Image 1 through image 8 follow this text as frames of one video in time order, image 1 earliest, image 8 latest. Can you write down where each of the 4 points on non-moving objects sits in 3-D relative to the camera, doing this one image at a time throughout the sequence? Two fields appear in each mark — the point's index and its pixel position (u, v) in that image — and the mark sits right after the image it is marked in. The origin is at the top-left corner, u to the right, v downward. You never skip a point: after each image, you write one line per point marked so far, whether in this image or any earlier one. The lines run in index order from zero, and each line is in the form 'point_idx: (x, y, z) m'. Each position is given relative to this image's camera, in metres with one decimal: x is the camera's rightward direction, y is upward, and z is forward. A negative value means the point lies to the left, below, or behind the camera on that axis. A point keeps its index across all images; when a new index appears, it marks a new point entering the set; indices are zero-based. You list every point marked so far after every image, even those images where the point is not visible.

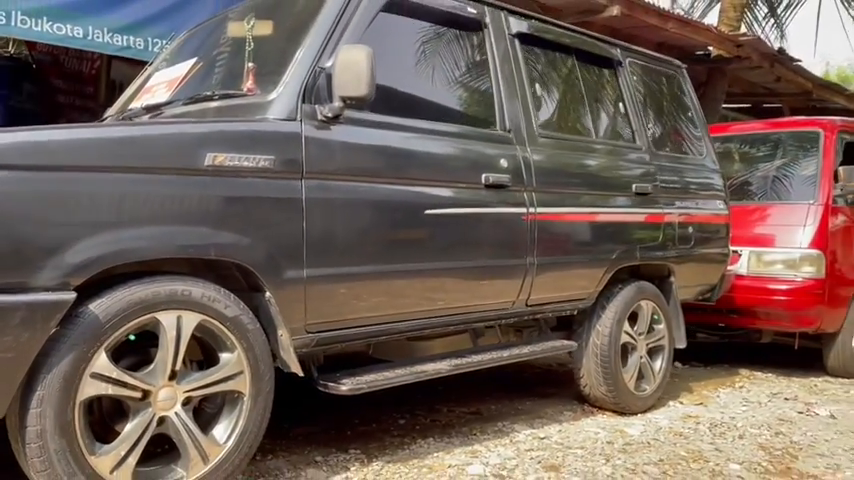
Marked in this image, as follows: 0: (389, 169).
0: (-0.1, +0.3, +3.1) m
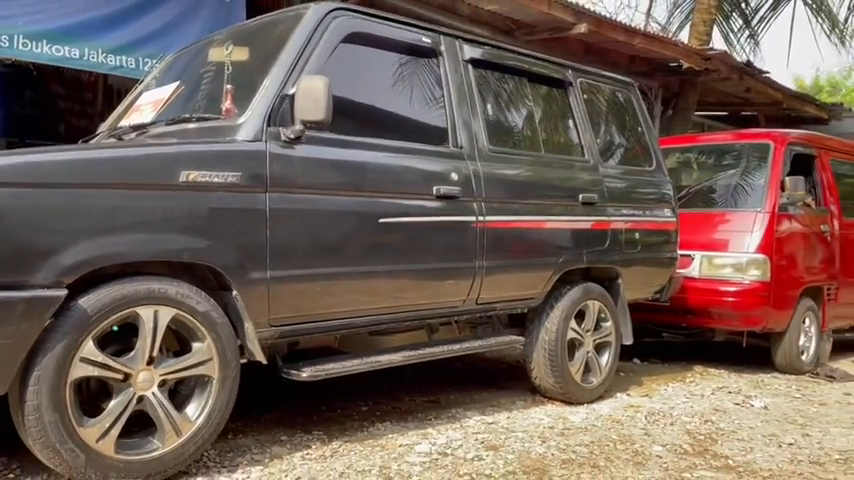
0: (-0.3, +0.3, +3.5) m
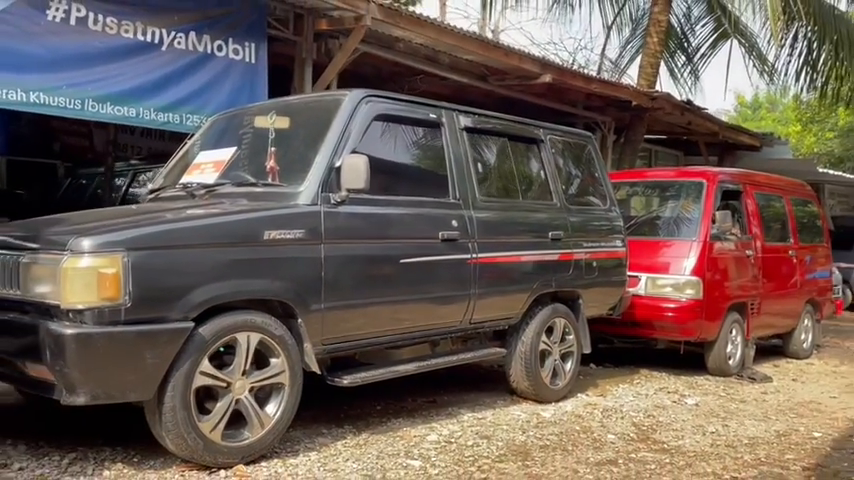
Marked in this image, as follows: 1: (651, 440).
0: (-0.3, 0.0, +4.5) m
1: (+1.4, -1.3, +4.9) m
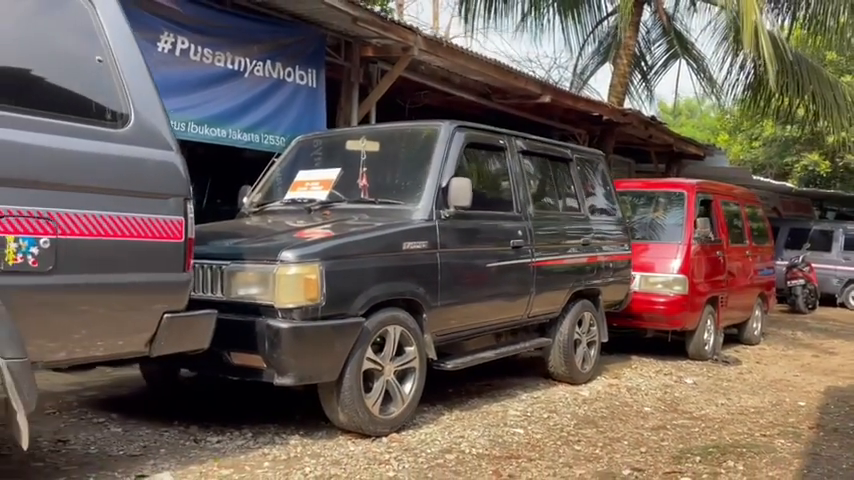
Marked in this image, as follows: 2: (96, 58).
0: (+0.3, 0.0, +5.4) m
1: (+2.0, -1.3, +5.9) m
2: (-1.4, +0.8, +3.1) m
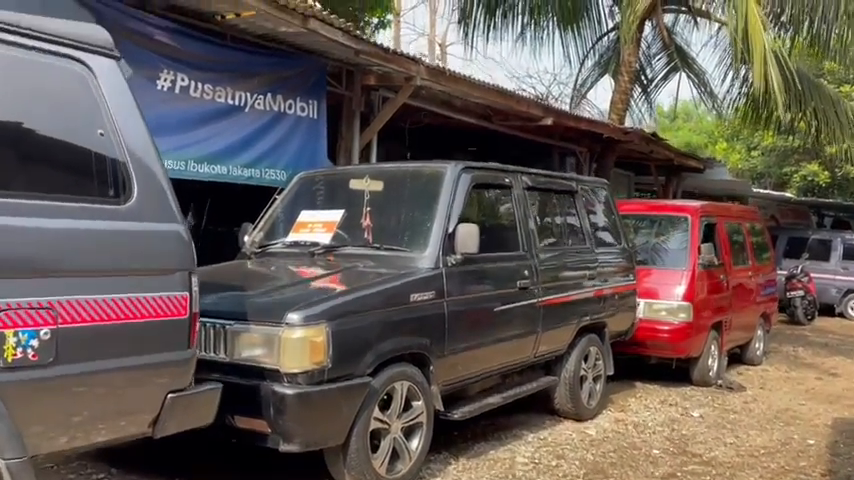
0: (+0.4, -0.3, +5.2) m
1: (+2.0, -1.6, +5.8) m
2: (-1.3, +0.4, +3.0) m
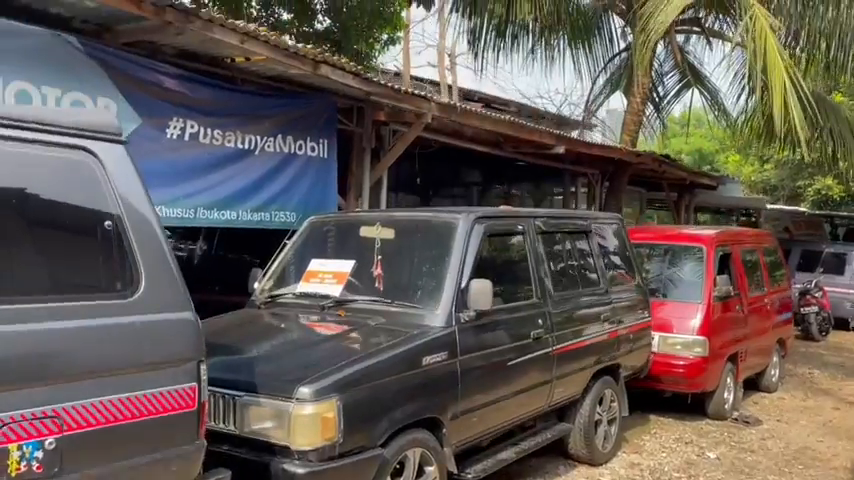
0: (+0.4, -0.7, +5.1) m
1: (+2.1, -2.0, +5.7) m
2: (-1.3, +0.1, +2.9) m
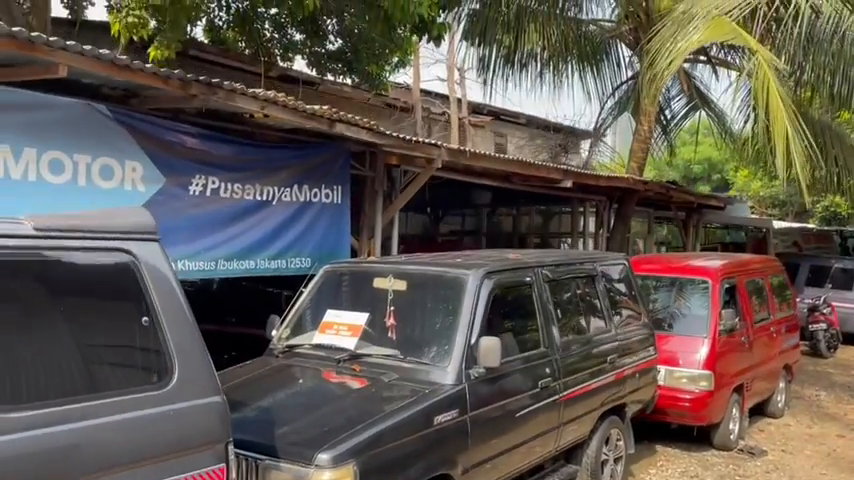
0: (+0.5, -1.1, +5.4) m
1: (+2.2, -2.4, +5.9) m
2: (-1.2, -0.3, +3.2) m
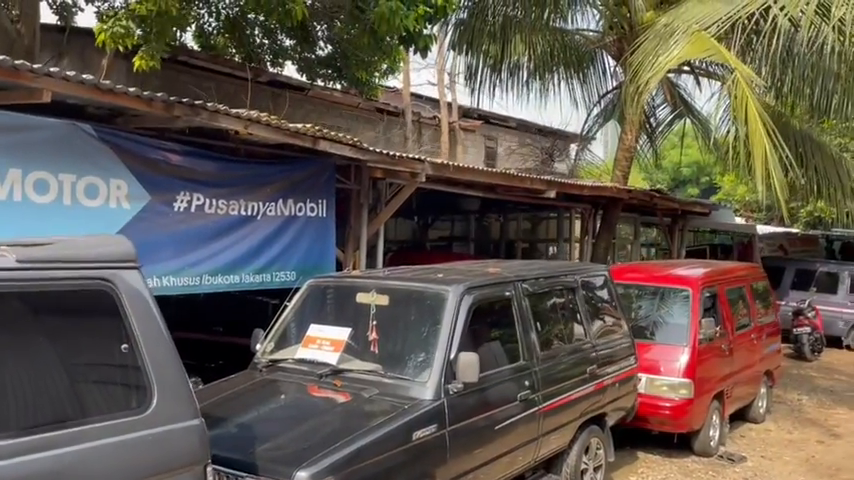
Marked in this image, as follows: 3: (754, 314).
0: (+0.4, -1.2, +5.5) m
1: (+2.1, -2.5, +6.0) m
2: (-1.3, -0.5, +3.3) m
3: (+4.7, -1.1, +10.8) m
